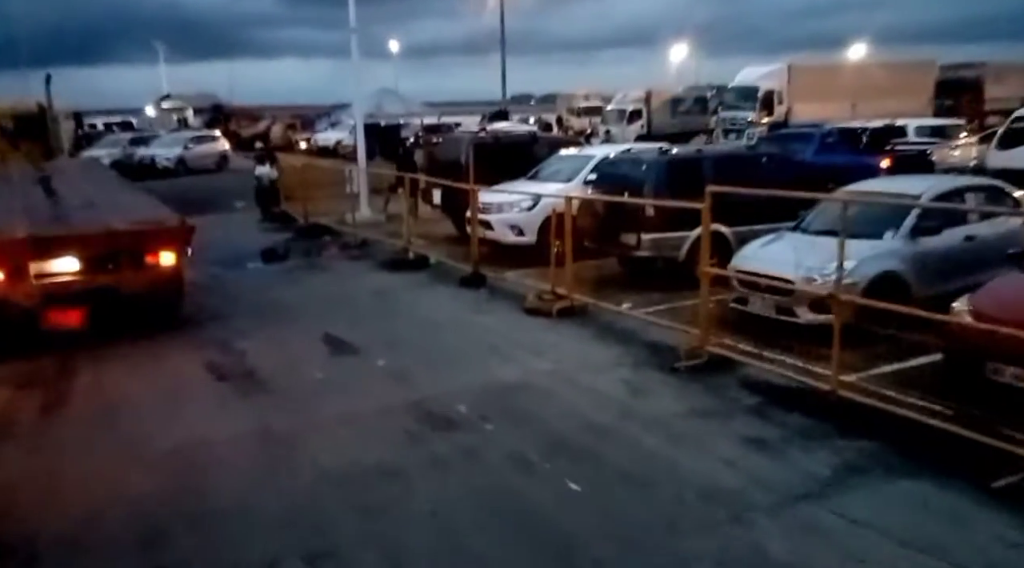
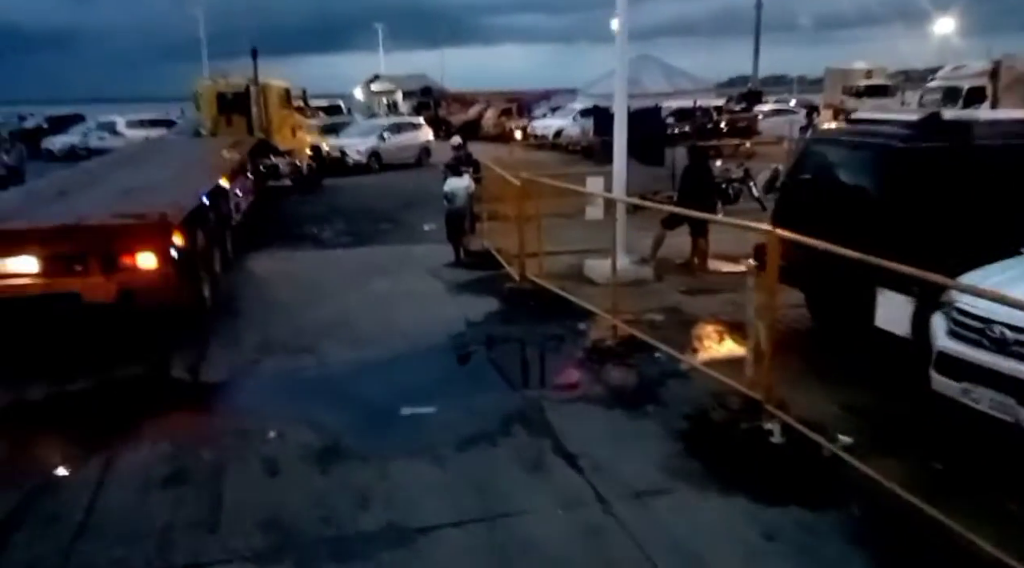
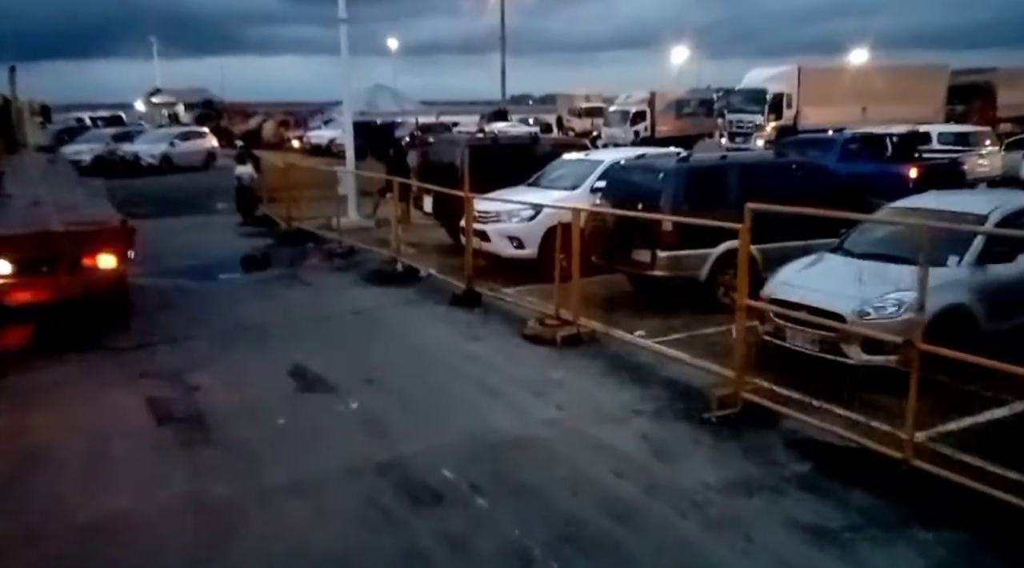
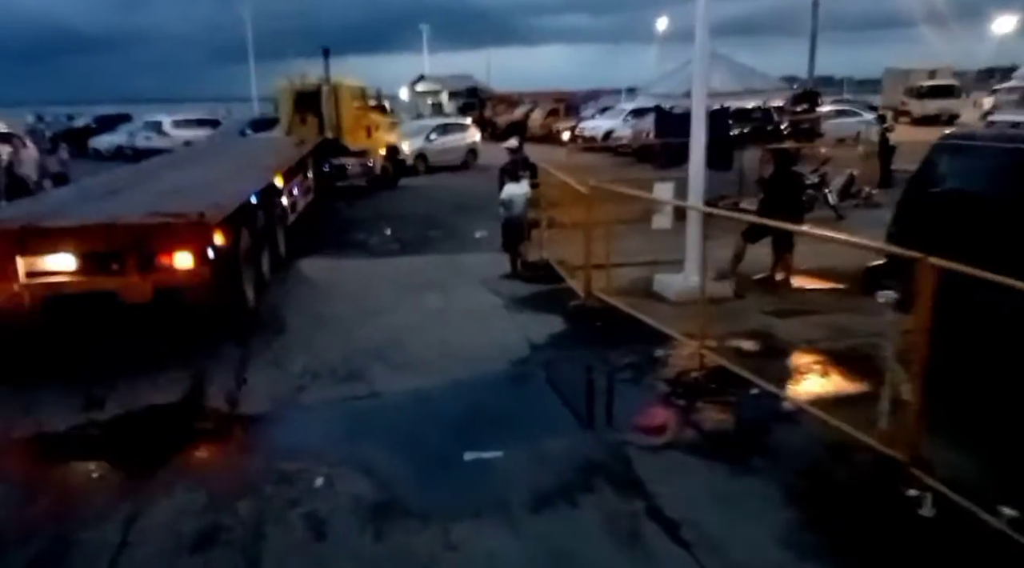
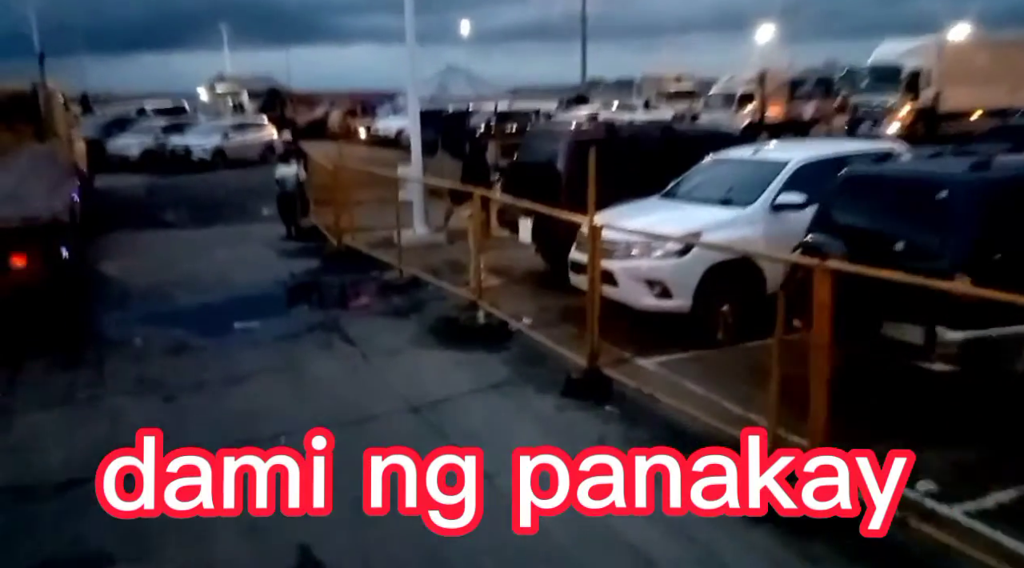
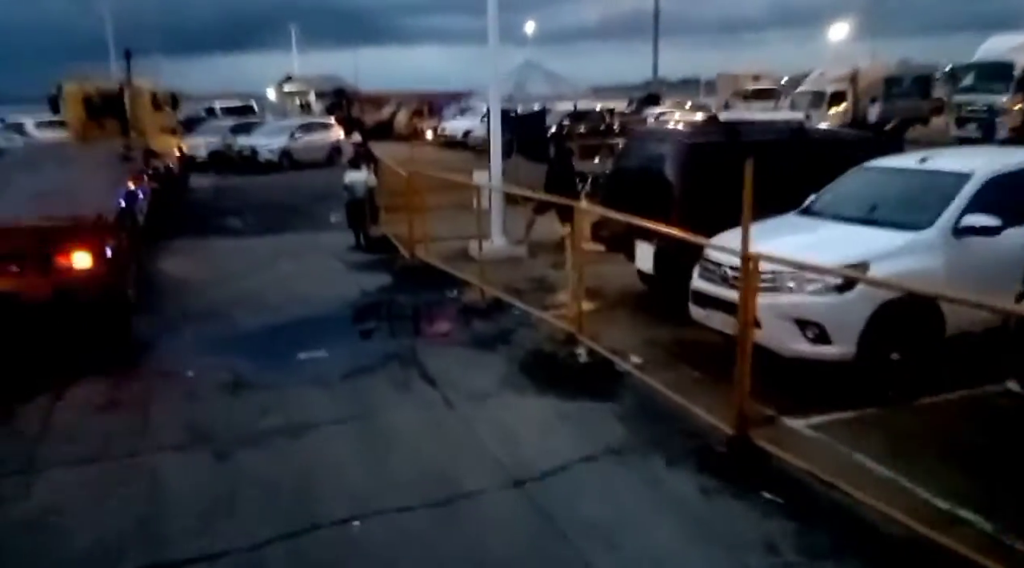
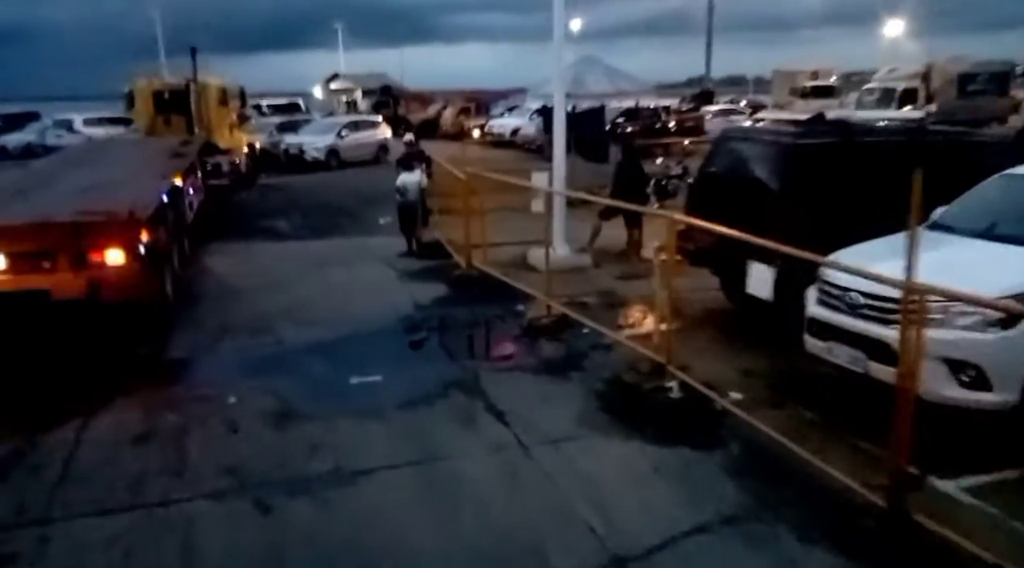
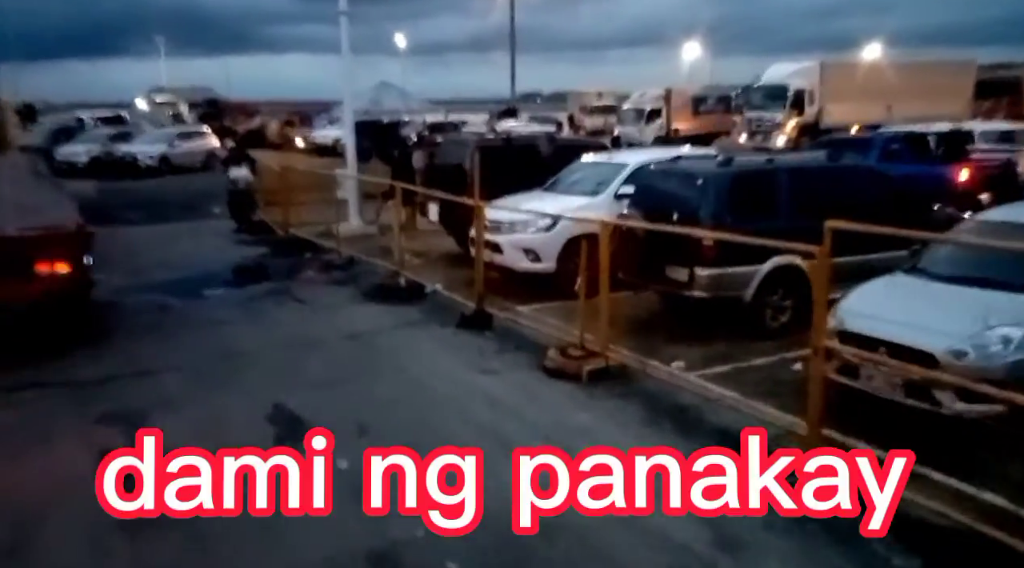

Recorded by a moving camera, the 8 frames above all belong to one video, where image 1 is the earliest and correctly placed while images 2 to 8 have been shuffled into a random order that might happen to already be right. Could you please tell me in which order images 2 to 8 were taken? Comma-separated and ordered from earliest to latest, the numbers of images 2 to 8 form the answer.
3, 8, 5, 6, 7, 2, 4
